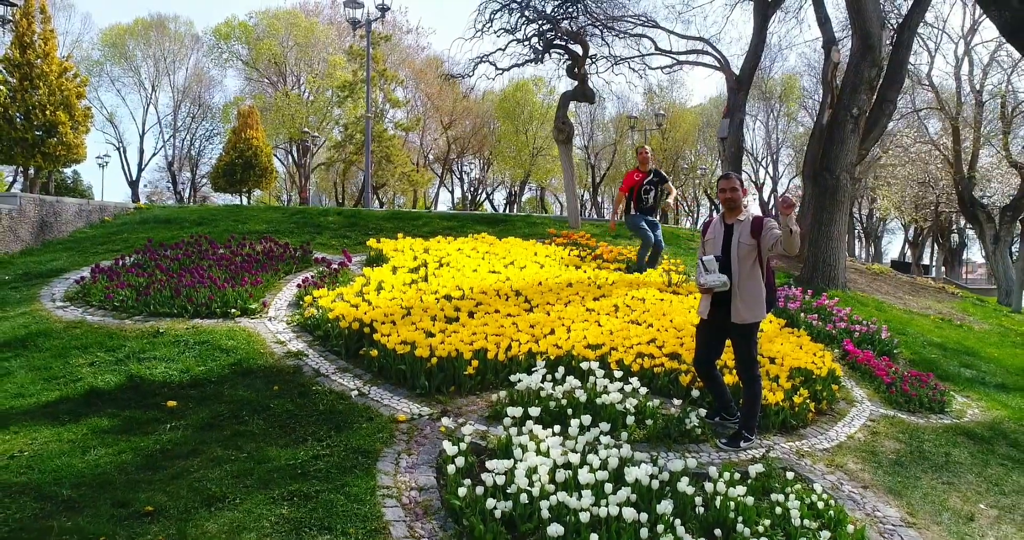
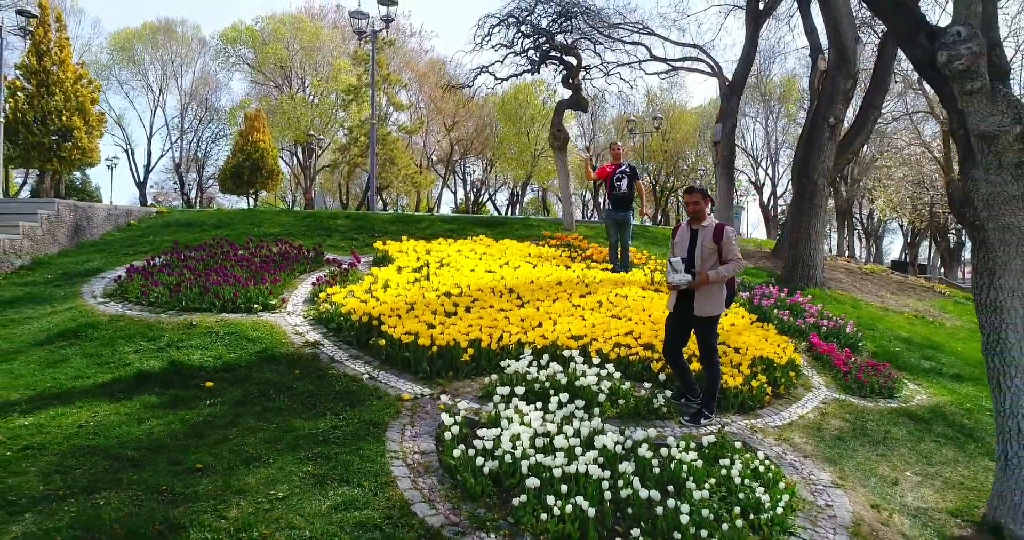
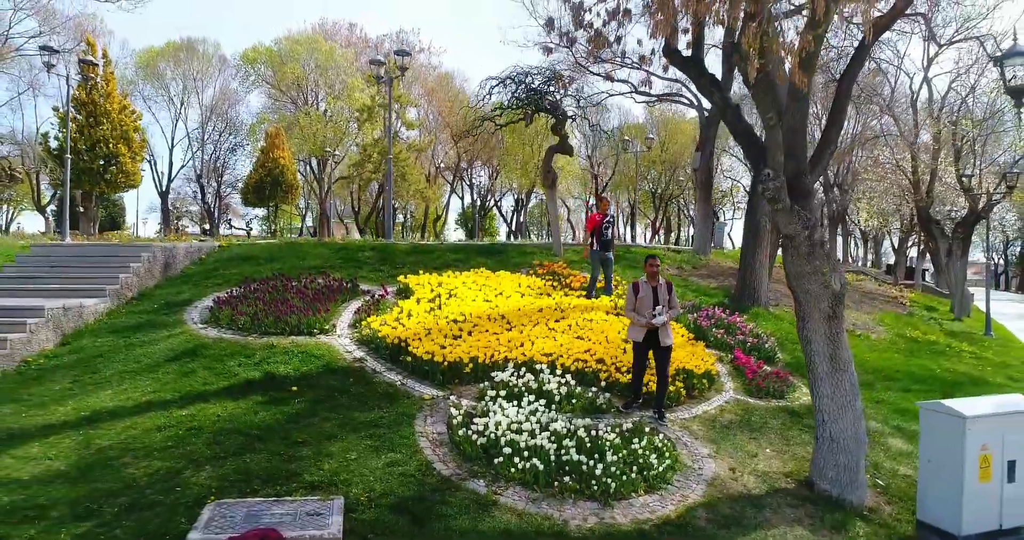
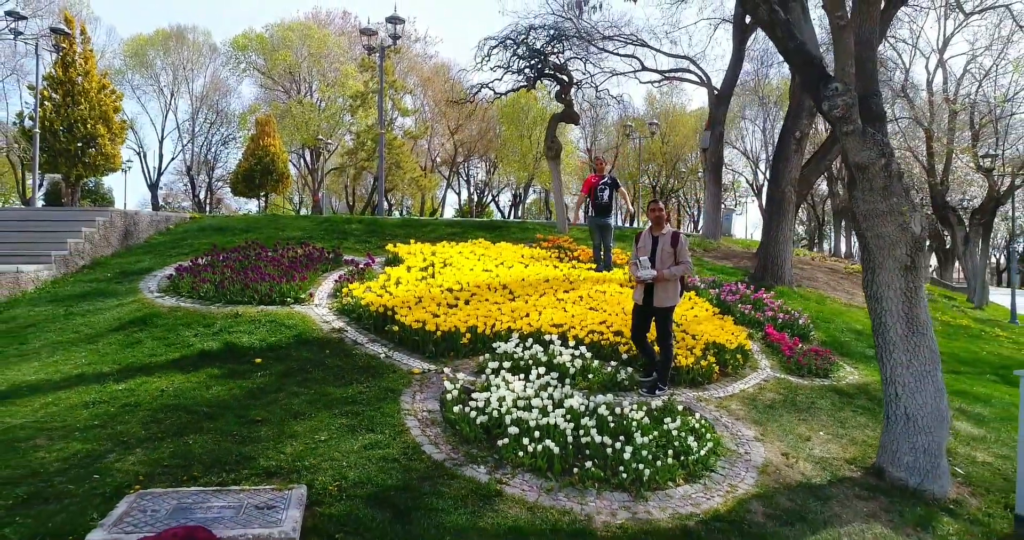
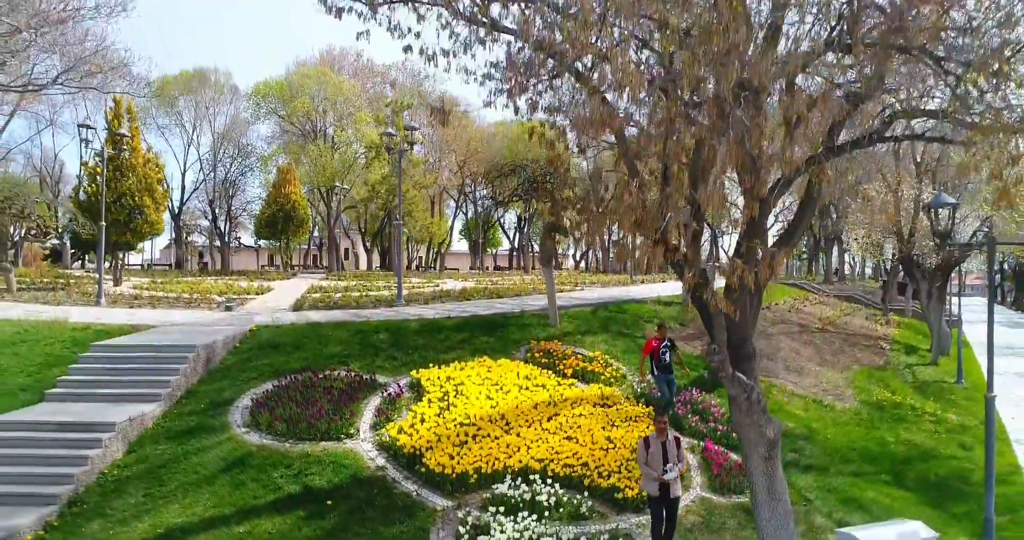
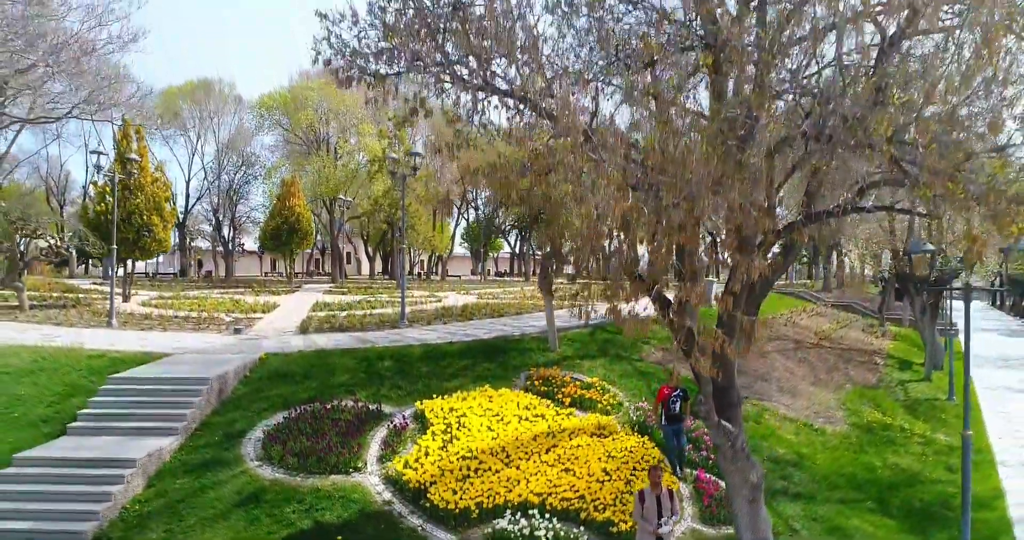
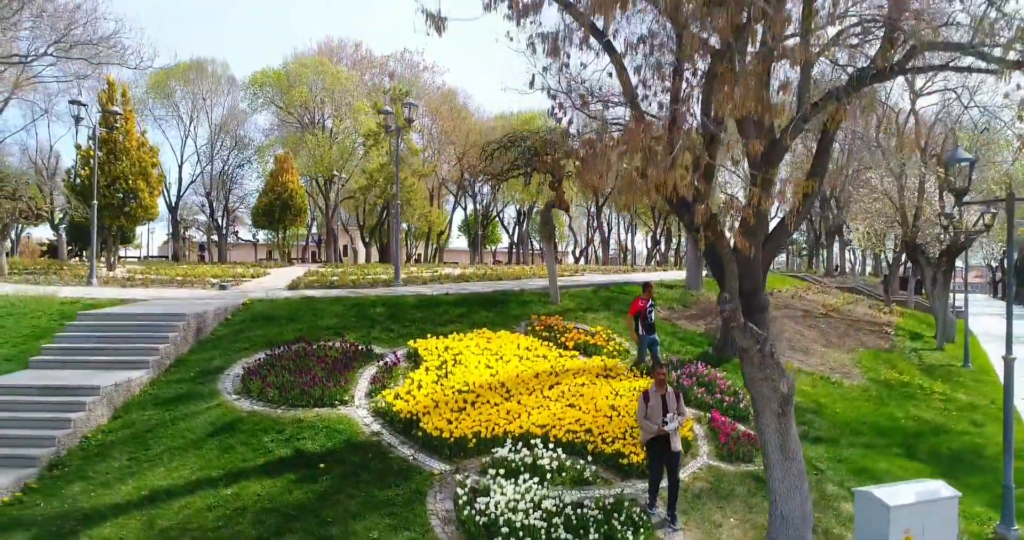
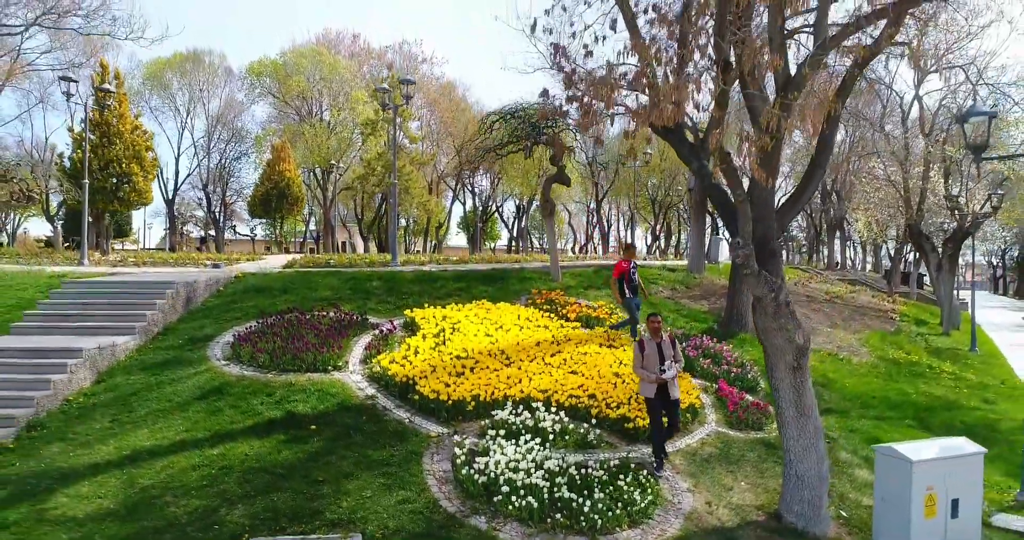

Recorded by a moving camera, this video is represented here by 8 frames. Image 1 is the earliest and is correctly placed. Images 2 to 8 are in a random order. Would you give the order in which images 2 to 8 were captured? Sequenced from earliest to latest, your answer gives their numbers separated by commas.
2, 4, 3, 8, 7, 5, 6
